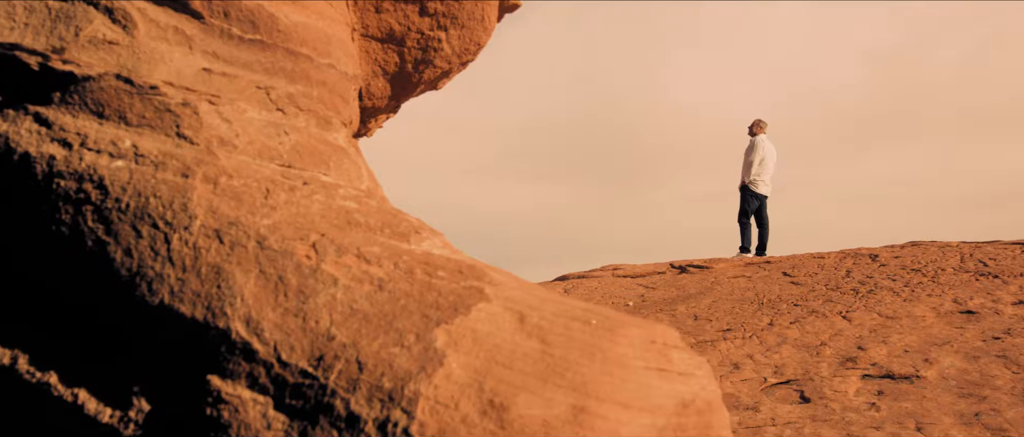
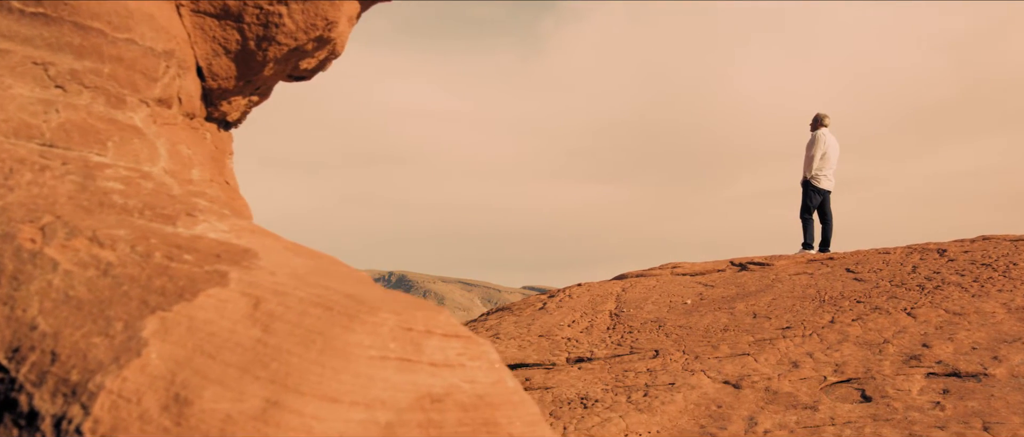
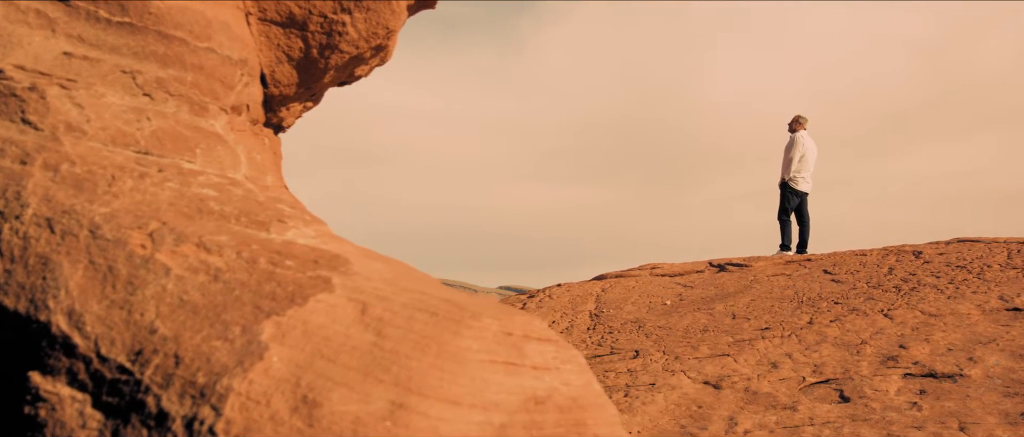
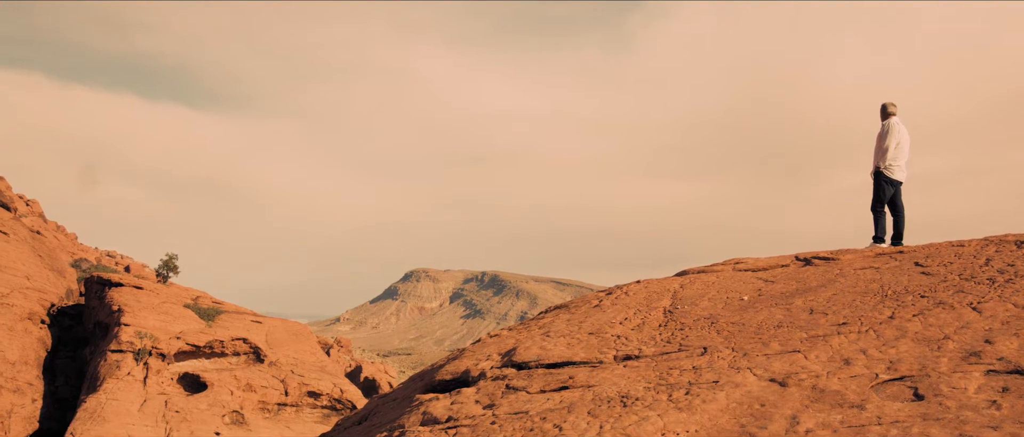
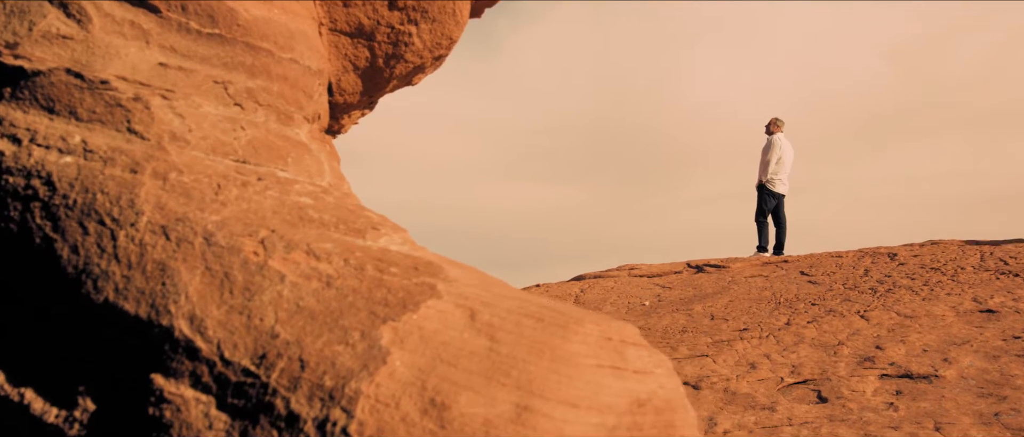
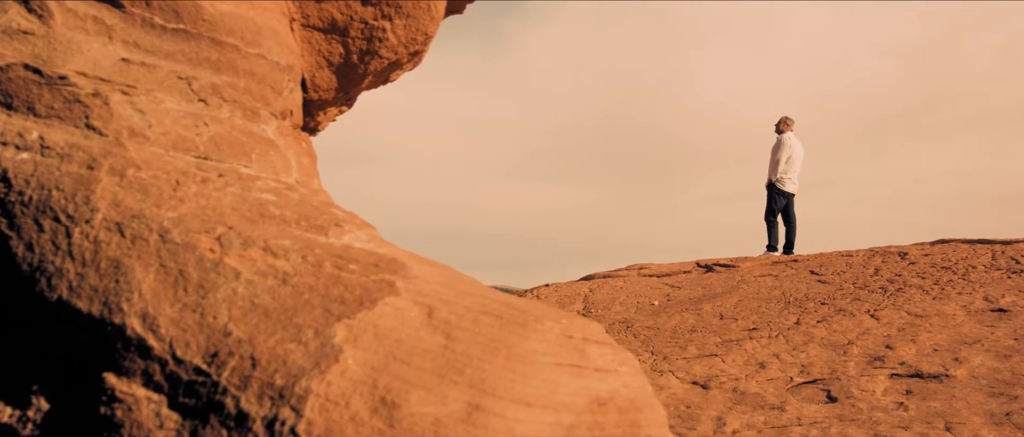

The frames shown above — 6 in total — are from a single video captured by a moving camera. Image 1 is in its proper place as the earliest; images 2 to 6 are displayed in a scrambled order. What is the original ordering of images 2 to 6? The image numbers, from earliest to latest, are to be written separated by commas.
5, 6, 3, 2, 4
